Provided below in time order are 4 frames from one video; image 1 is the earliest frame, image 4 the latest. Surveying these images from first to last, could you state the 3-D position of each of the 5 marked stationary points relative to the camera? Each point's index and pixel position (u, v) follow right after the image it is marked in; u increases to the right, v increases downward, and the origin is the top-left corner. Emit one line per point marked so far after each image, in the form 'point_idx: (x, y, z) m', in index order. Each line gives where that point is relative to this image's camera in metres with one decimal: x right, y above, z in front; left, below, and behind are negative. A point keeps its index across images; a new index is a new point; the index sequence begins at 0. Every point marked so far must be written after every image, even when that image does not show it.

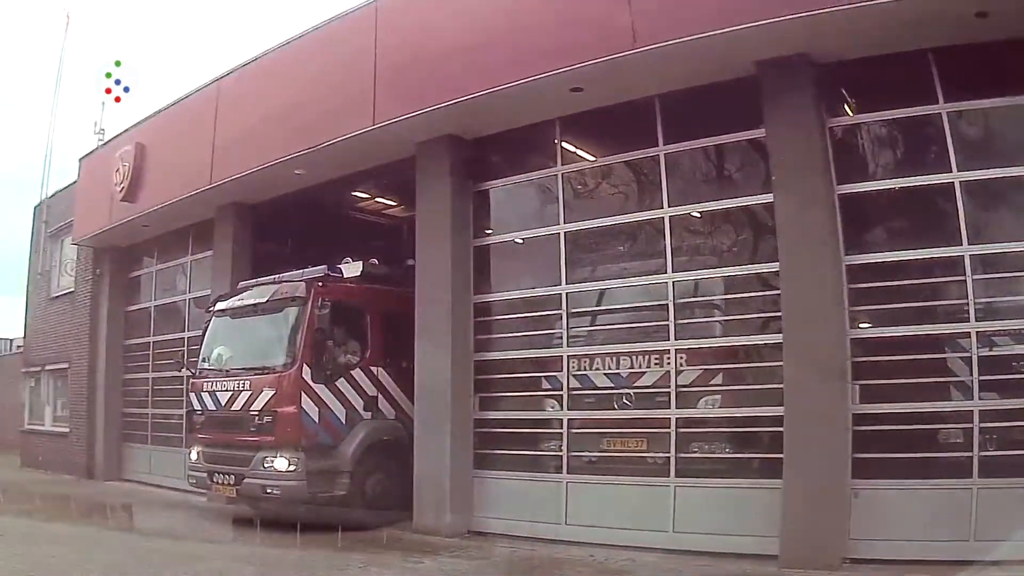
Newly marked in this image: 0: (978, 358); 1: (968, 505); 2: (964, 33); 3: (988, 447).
0: (+3.4, -0.5, +6.3) m
1: (+3.3, -1.6, +6.2) m
2: (+3.4, +1.8, +6.3) m
3: (+3.5, -1.1, +6.2) m
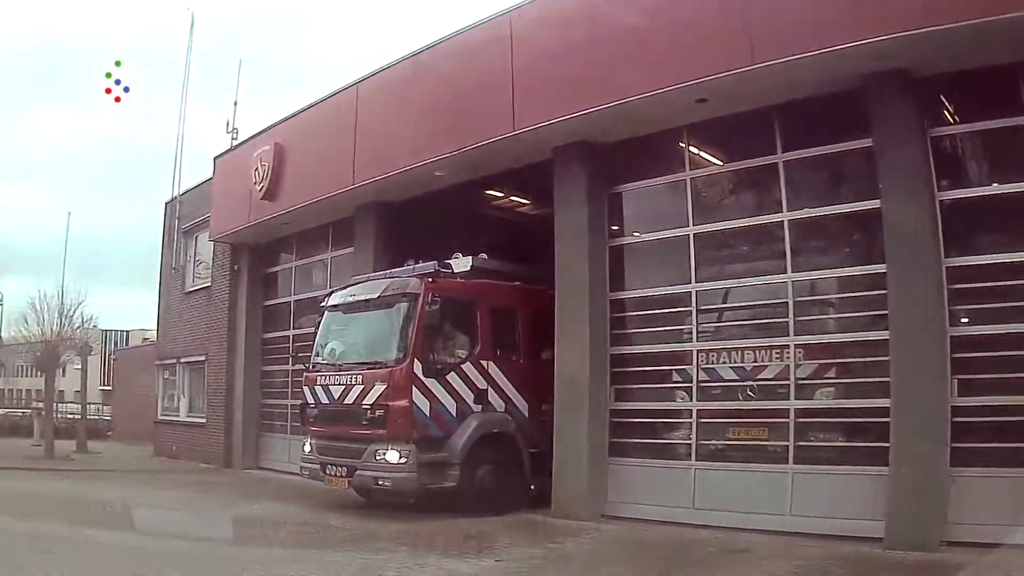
0: (+4.1, -0.4, +5.8) m
1: (+4.0, -1.5, +5.8) m
2: (+4.0, +1.9, +5.8) m
3: (+4.2, -1.1, +5.8) m
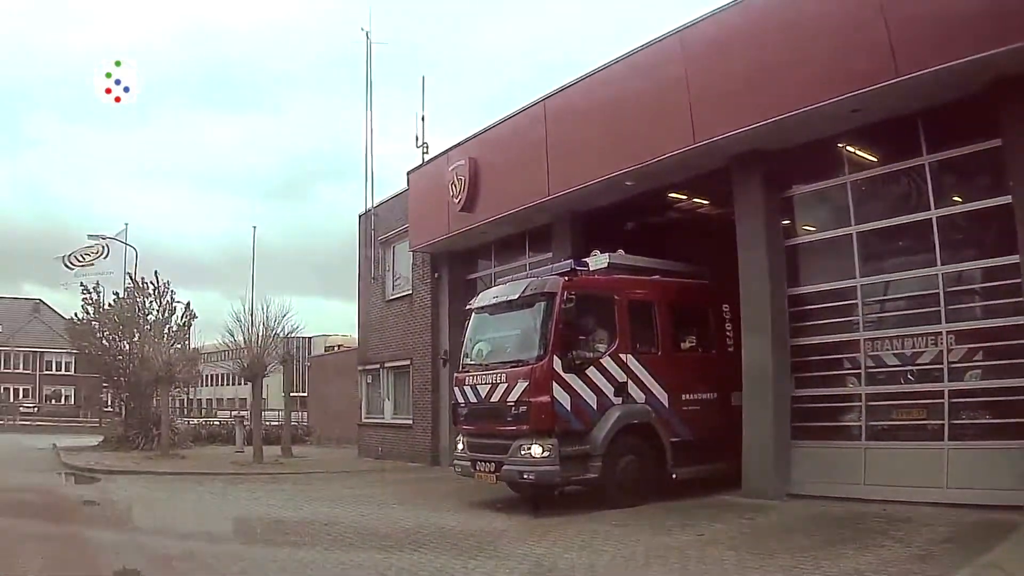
0: (+4.8, -0.1, +5.5) m
1: (+4.8, -1.2, +5.5) m
2: (+4.5, +2.2, +5.6) m
3: (+4.9, -0.7, +5.5) m
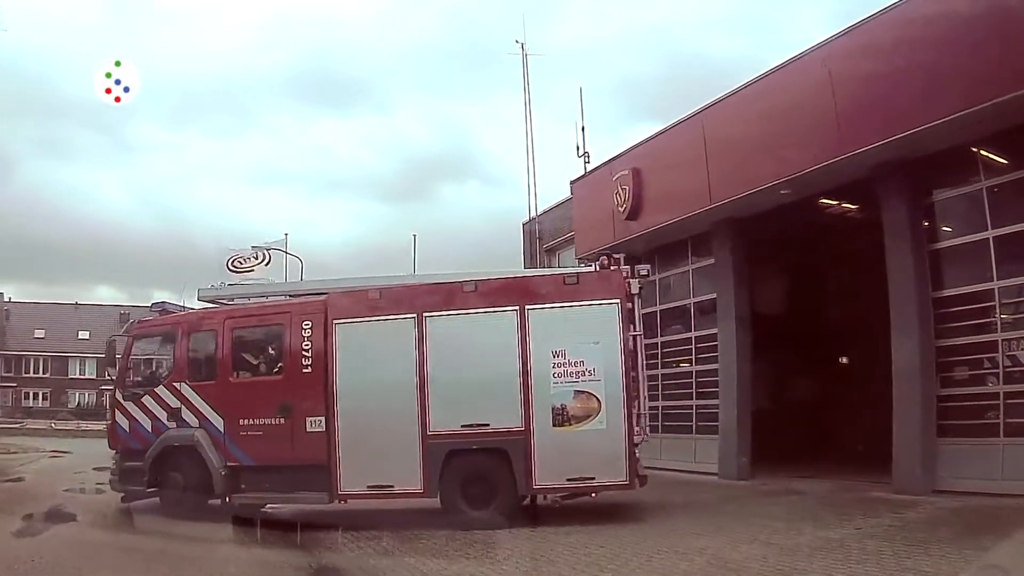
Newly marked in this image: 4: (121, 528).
0: (+5.1, 0.0, +5.0) m
1: (+5.1, -1.0, +4.9) m
2: (+4.8, +2.3, +5.0) m
3: (+5.3, -0.6, +4.9) m
4: (-4.8, -2.9, +10.6) m
